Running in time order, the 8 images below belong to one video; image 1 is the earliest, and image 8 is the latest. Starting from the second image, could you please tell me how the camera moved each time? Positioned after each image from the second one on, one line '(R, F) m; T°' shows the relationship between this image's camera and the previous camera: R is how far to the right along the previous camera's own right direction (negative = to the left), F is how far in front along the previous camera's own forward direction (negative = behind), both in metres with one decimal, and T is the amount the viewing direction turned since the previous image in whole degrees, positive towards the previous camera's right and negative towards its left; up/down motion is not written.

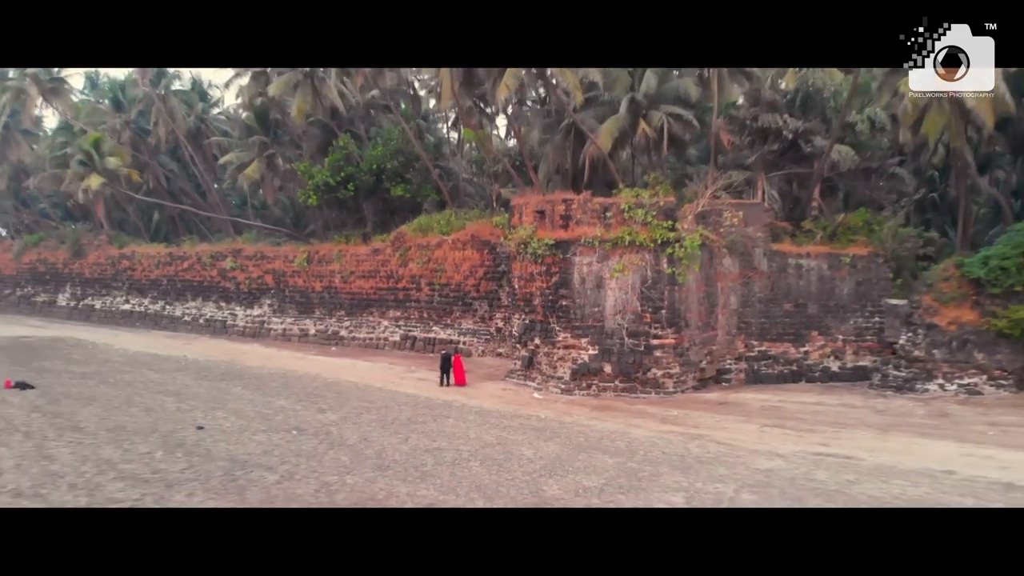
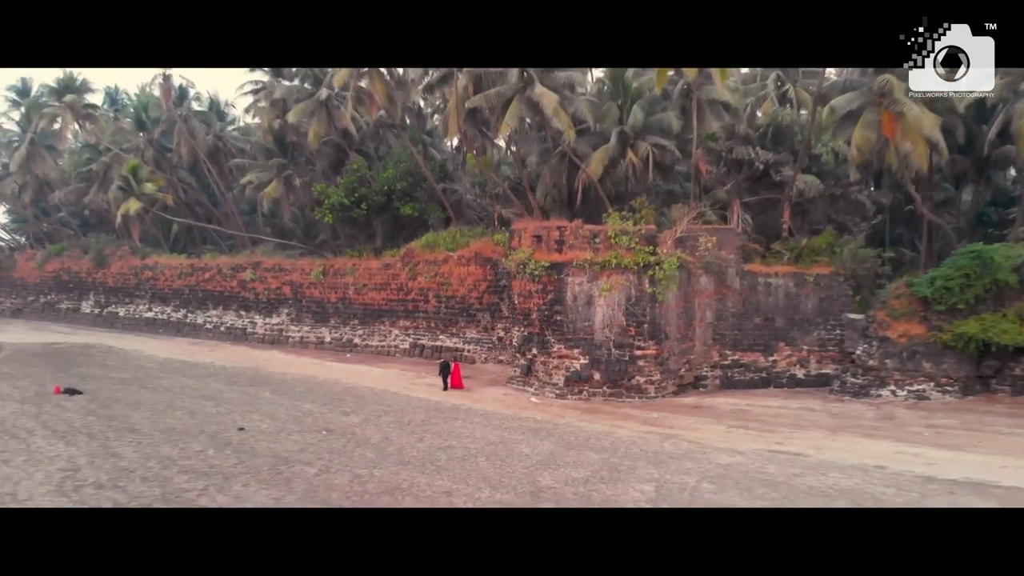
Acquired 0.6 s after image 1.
(0.0, -1.8) m; 0°
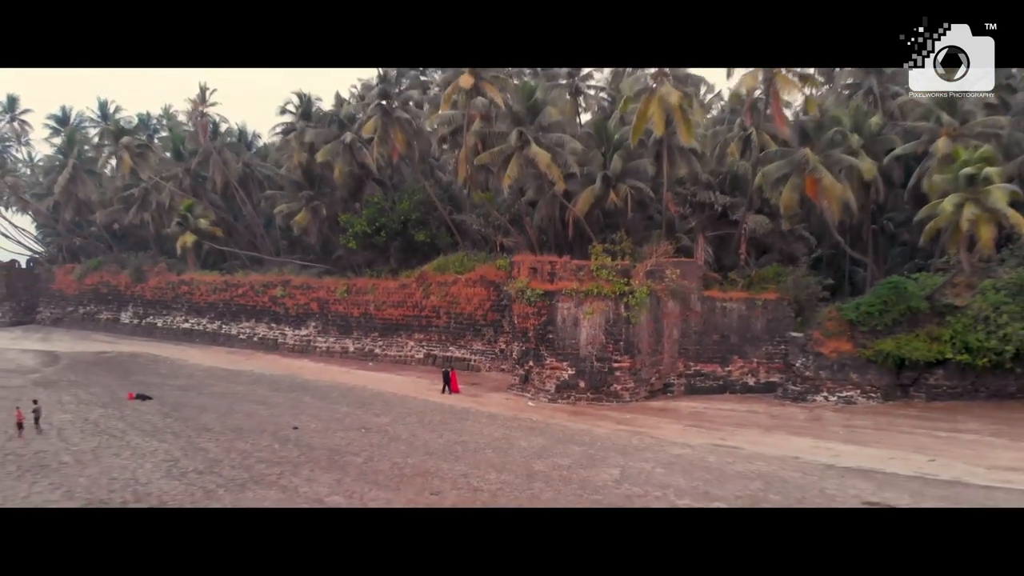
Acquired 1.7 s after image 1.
(0.0, -3.4) m; 0°
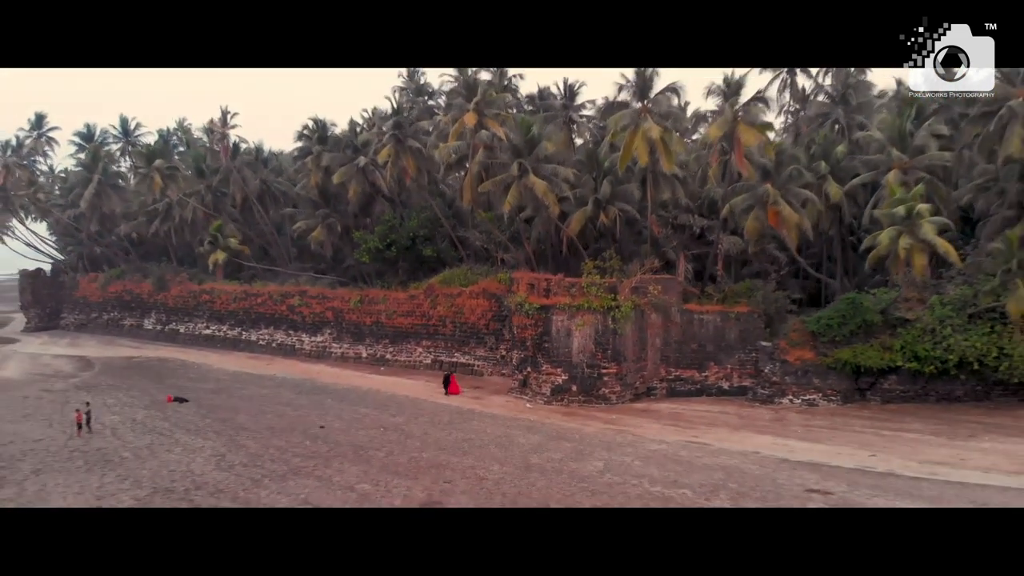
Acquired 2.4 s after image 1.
(0.0, -2.4) m; 0°
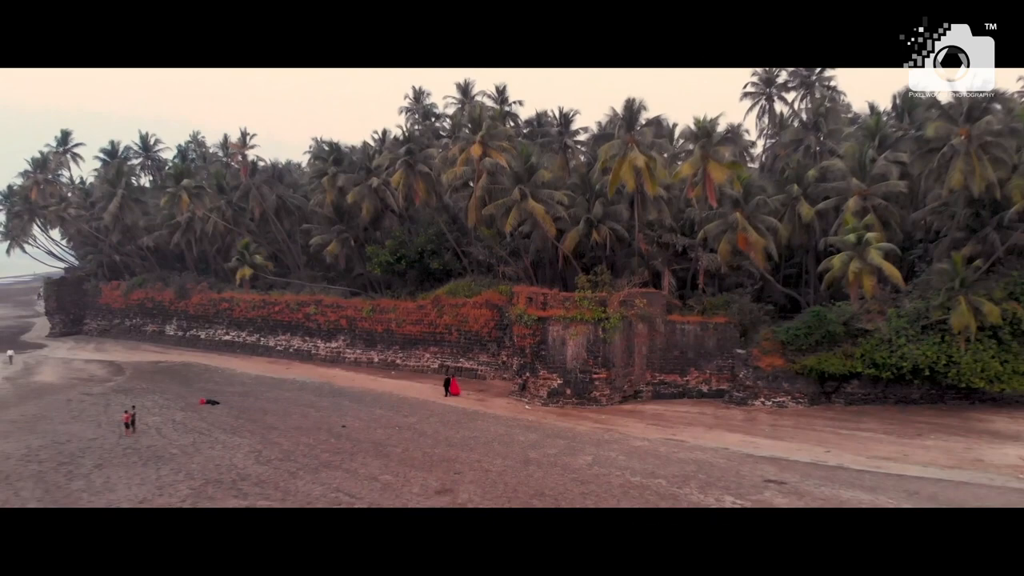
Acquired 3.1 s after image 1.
(0.0, -2.5) m; 0°
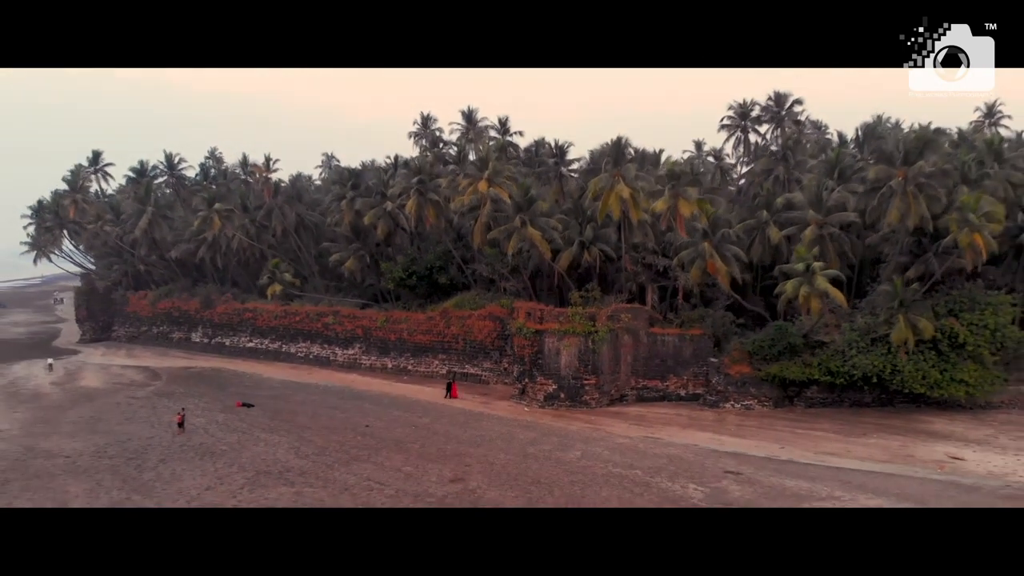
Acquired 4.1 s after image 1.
(0.0, -3.4) m; 0°
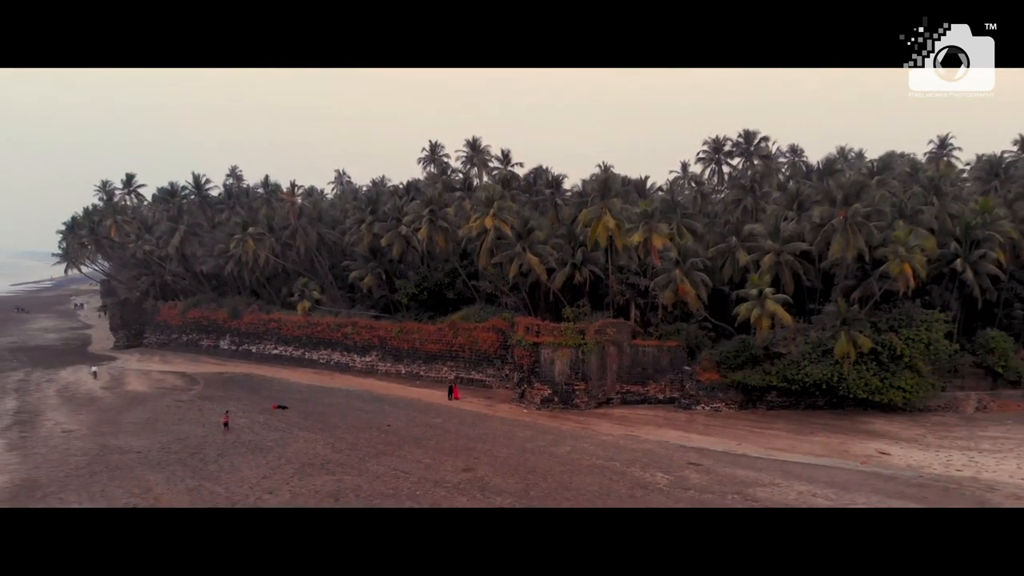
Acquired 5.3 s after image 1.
(0.0, -4.3) m; 0°
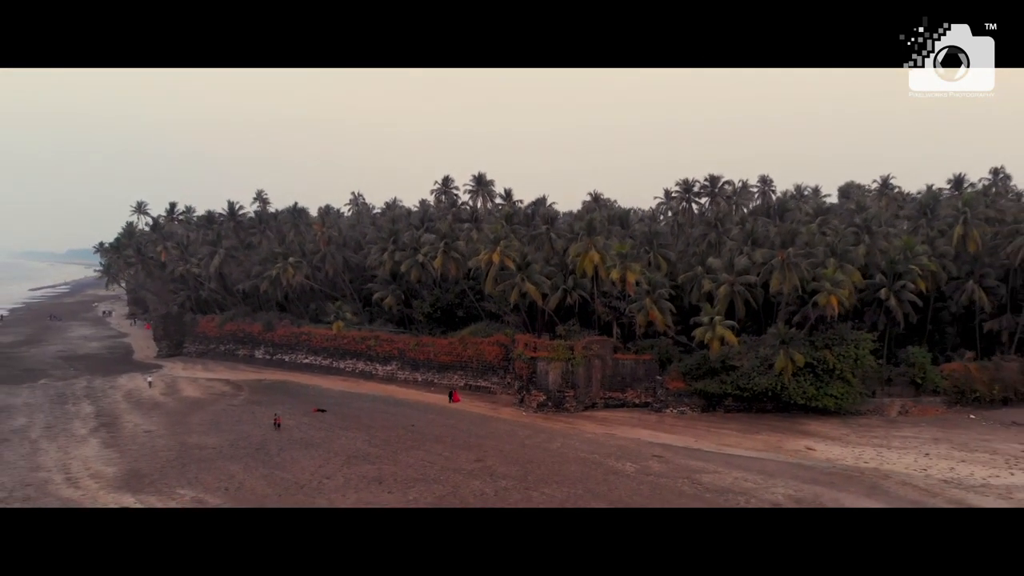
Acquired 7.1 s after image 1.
(0.0, -6.6) m; 0°
